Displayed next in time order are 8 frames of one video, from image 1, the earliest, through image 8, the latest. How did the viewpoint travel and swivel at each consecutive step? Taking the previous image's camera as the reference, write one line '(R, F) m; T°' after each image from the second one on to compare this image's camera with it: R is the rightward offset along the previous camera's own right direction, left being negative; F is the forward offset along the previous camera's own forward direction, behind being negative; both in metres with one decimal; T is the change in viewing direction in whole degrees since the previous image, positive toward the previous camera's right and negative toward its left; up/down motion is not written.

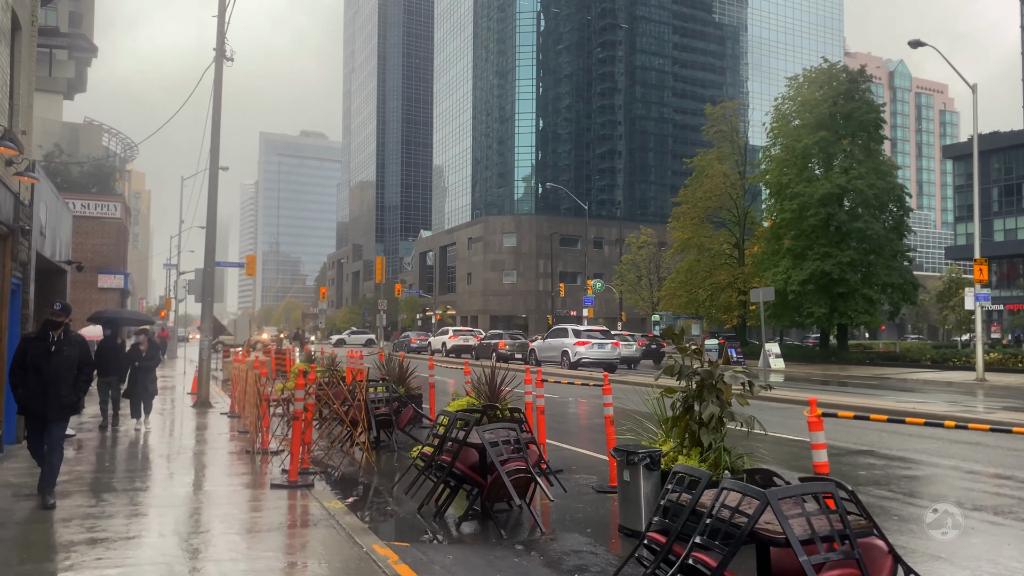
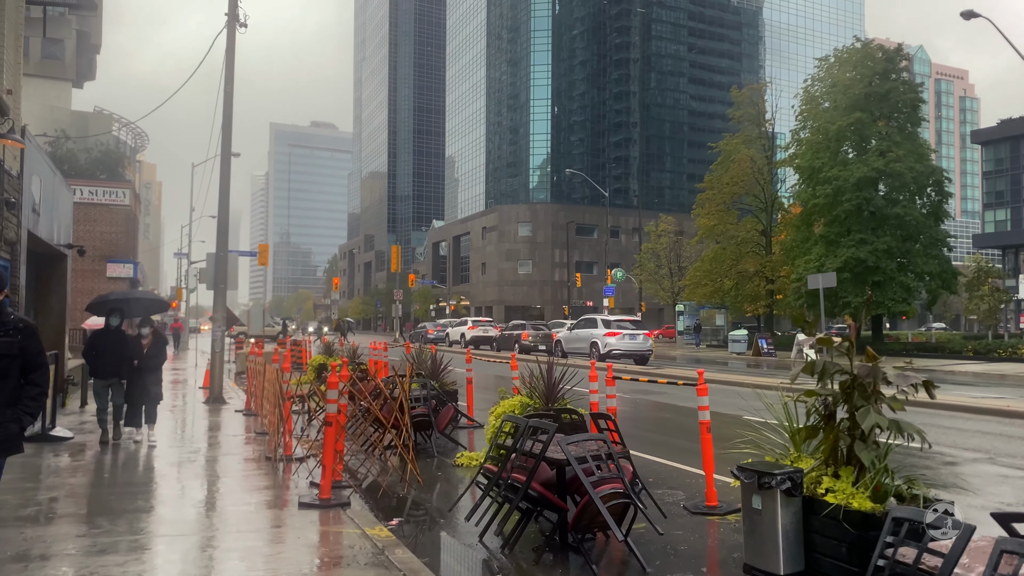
(-0.5, +1.2) m; -1°
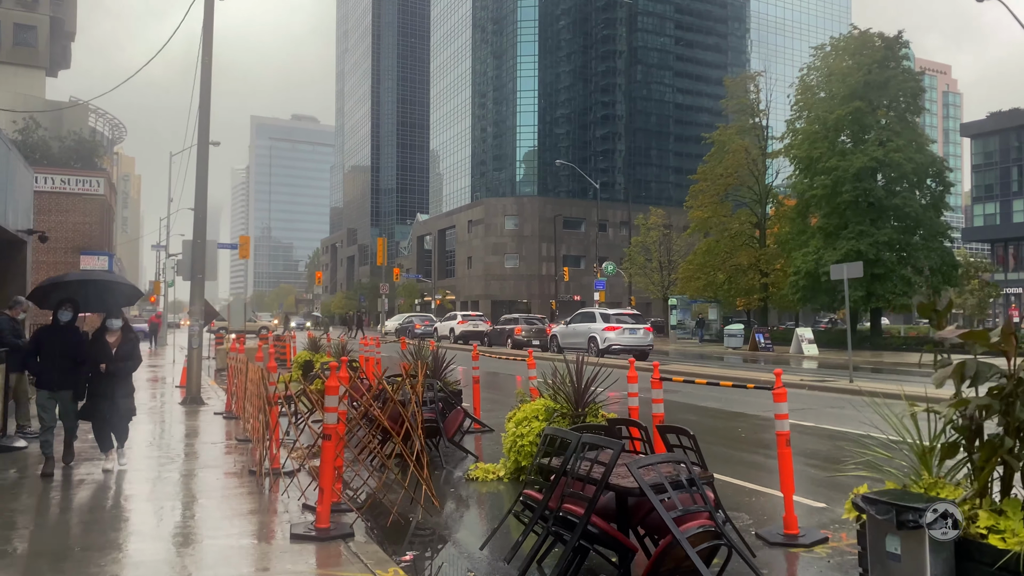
(-0.4, +1.0) m; +1°
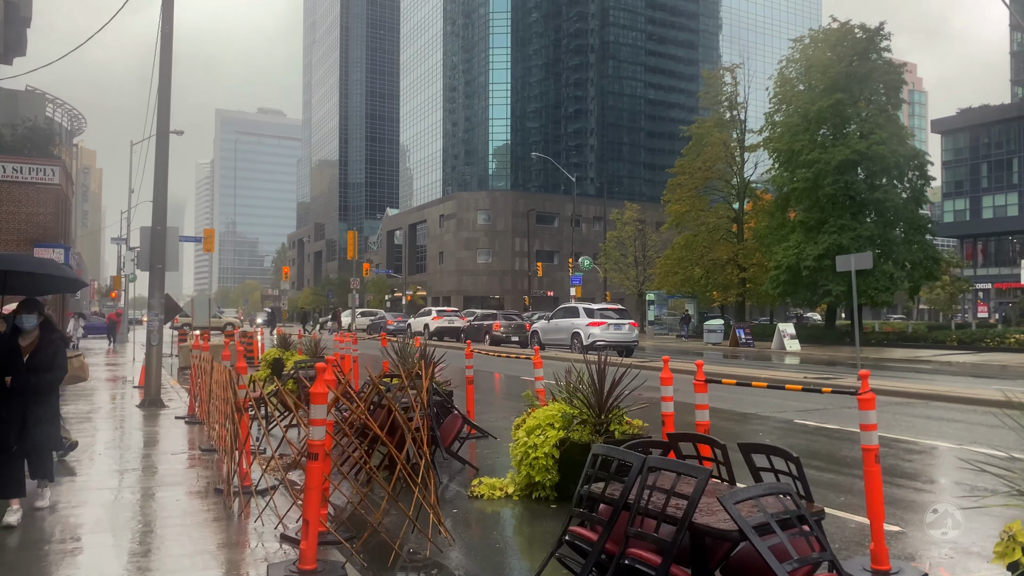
(-0.3, +0.9) m; +2°
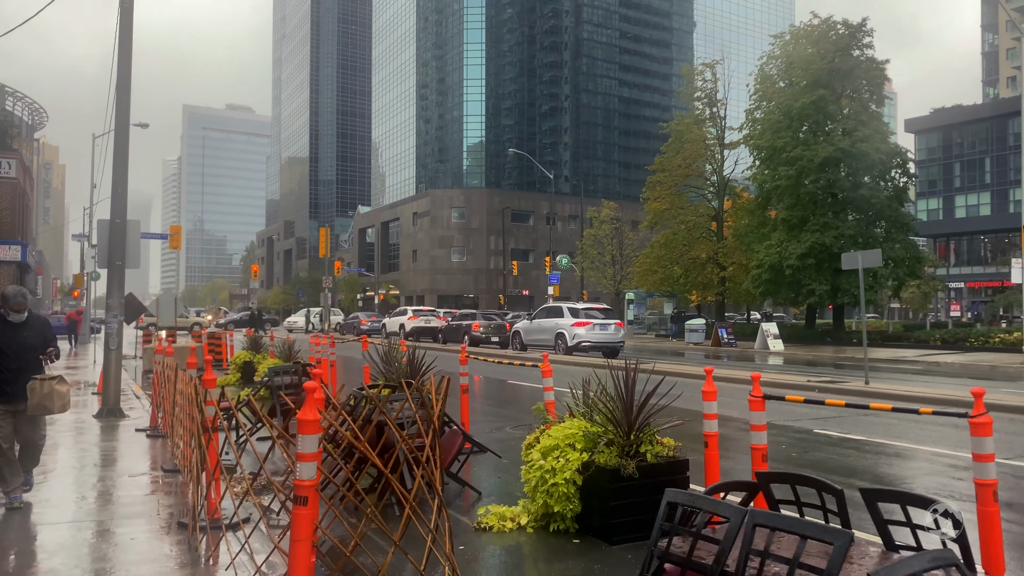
(-0.3, +0.8) m; +2°
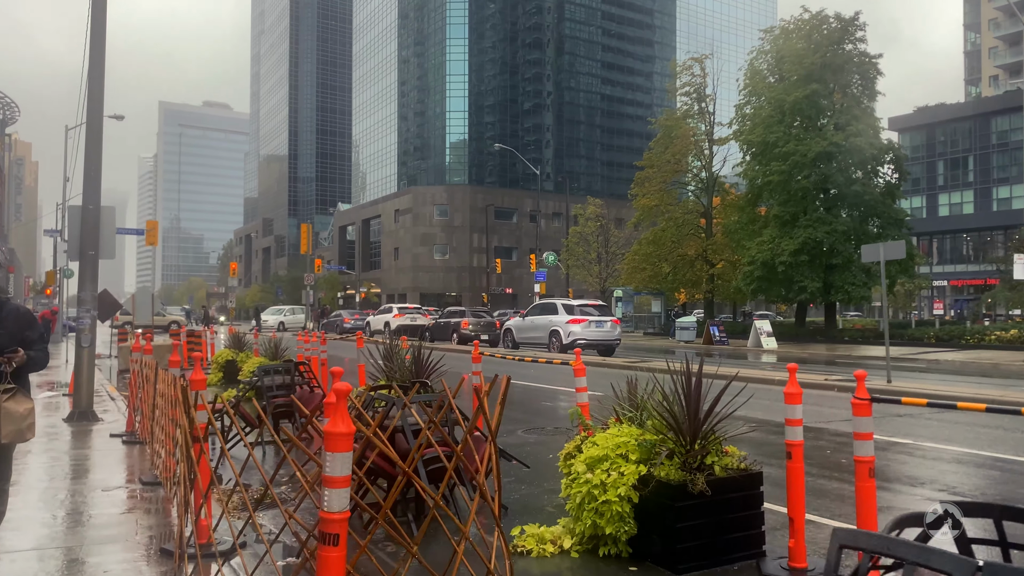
(-0.4, +0.7) m; +2°
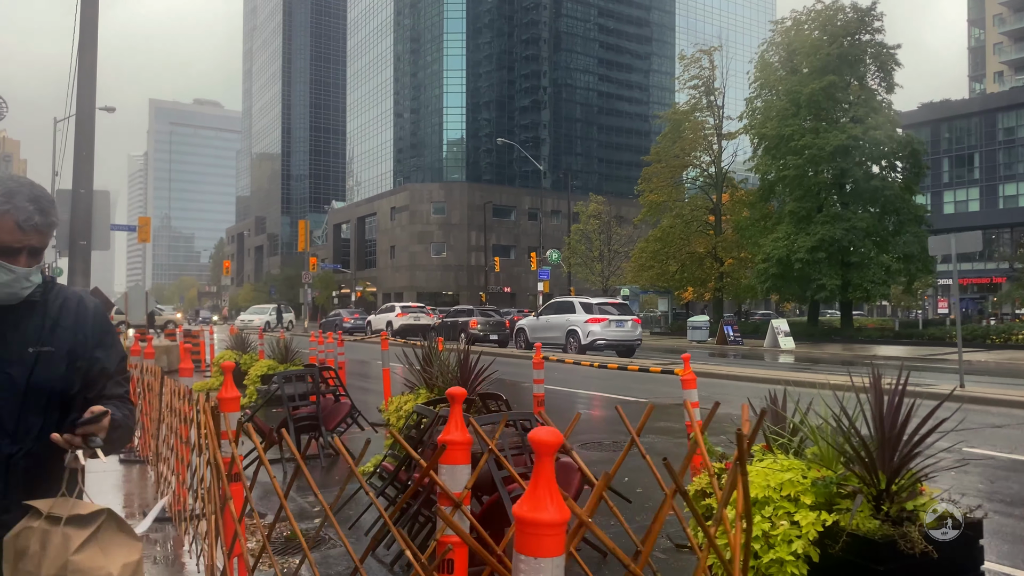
(-0.6, +1.1) m; +1°
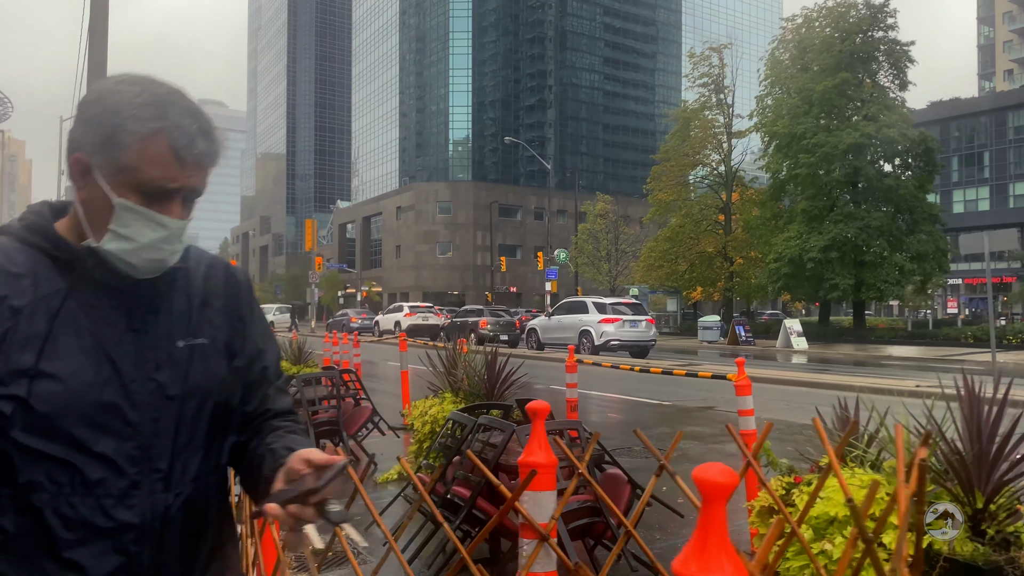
(-0.2, +0.3) m; 0°
